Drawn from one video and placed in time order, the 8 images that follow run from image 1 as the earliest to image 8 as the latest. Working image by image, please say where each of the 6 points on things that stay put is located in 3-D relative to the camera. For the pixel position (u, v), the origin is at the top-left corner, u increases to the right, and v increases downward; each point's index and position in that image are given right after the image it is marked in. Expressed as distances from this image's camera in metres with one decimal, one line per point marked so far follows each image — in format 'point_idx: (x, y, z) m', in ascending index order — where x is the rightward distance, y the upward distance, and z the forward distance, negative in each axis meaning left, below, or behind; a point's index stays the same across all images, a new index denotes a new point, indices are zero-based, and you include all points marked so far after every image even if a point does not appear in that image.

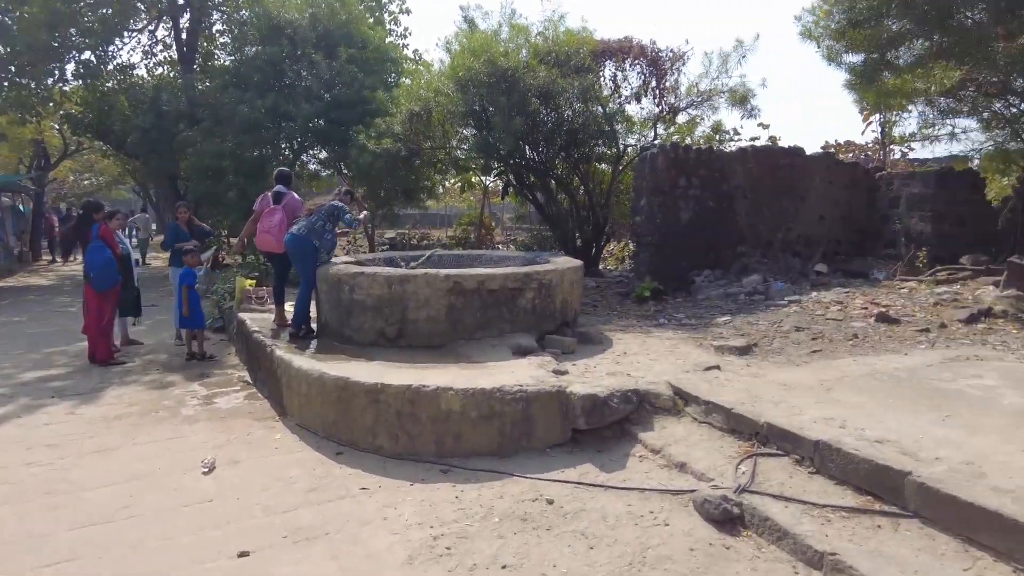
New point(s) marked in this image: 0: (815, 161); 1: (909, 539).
0: (+4.9, +2.1, +10.7) m
1: (+1.9, -1.2, +3.2) m
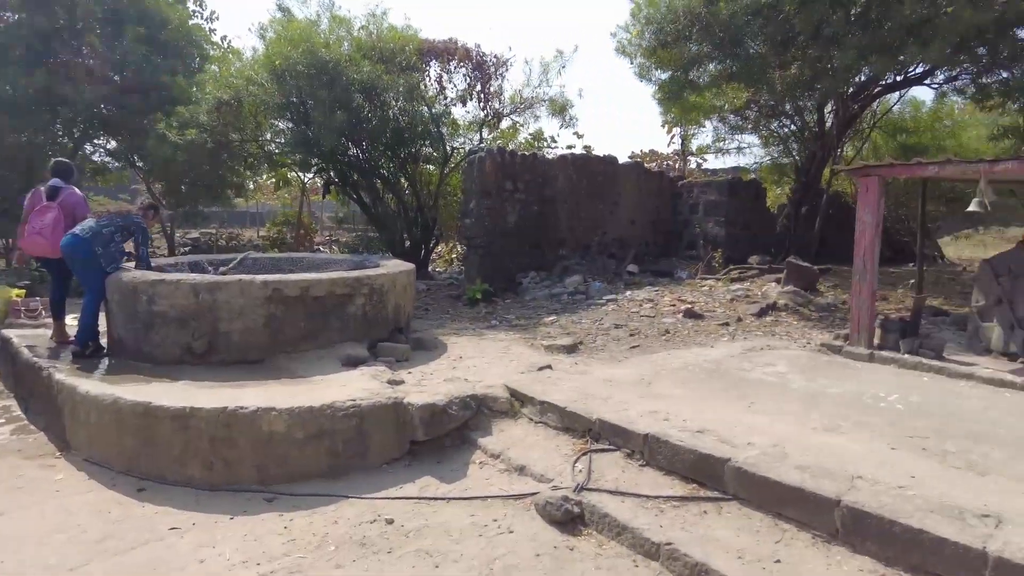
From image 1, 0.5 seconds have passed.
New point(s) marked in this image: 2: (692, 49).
0: (+2.0, +2.1, +11.5) m
1: (+1.2, -1.2, +3.5) m
2: (+2.7, +3.5, +9.7) m
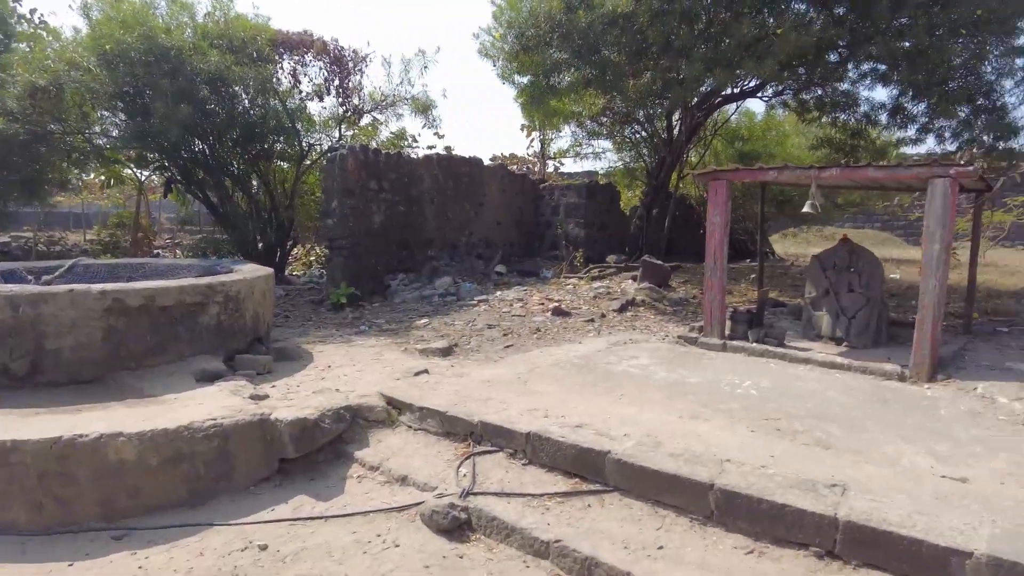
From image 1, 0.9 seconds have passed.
0: (-0.4, +2.1, +11.6) m
1: (+0.6, -1.2, +3.6) m
2: (+0.6, +3.5, +10.0) m
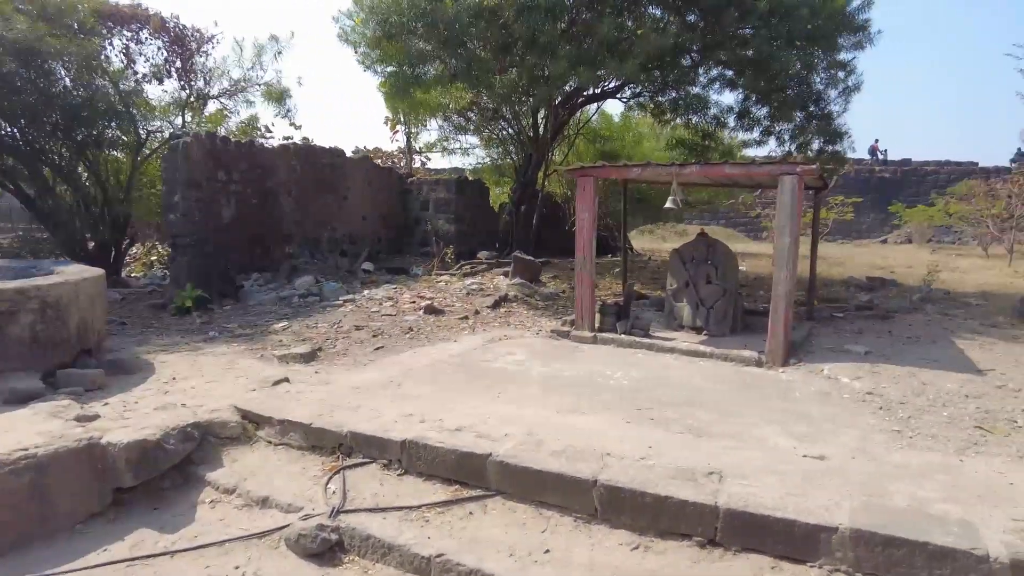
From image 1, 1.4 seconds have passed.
0: (-2.7, +2.1, +11.0) m
1: (-0.1, -1.2, +3.4) m
2: (-1.4, +3.6, +9.7) m
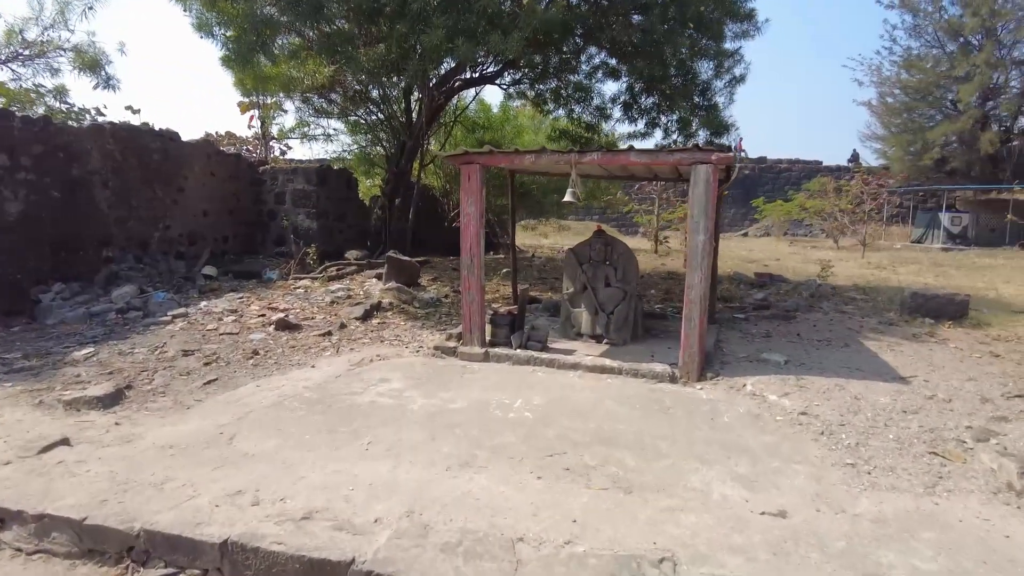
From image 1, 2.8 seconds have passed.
0: (-4.5, +2.0, +9.3) m
1: (-0.5, -1.3, +2.3) m
2: (-3.1, +3.5, +8.2) m
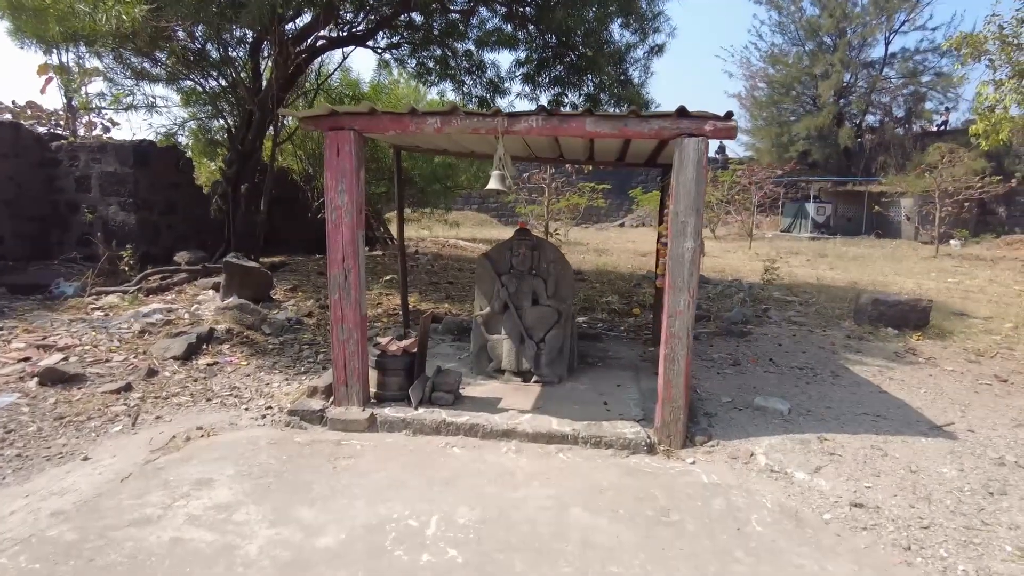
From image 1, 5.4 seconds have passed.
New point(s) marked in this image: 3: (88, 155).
0: (-5.8, +1.7, +6.5) m
1: (-0.5, -1.5, +0.5) m
2: (-4.2, +3.3, +5.7) m
3: (-5.1, +1.6, +7.9) m
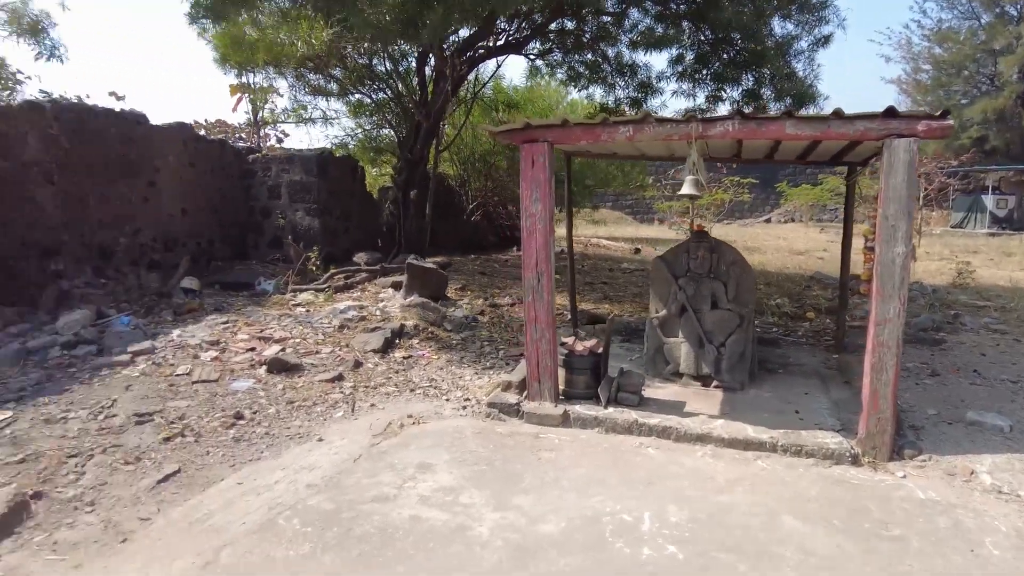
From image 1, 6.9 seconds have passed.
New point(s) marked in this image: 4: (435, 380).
0: (-4.0, +1.8, +7.6) m
1: (0.0, -1.6, +0.7) m
2: (-2.6, +3.3, +6.4) m
3: (-3.1, +1.6, +8.8) m
4: (-0.6, -0.7, +4.7) m
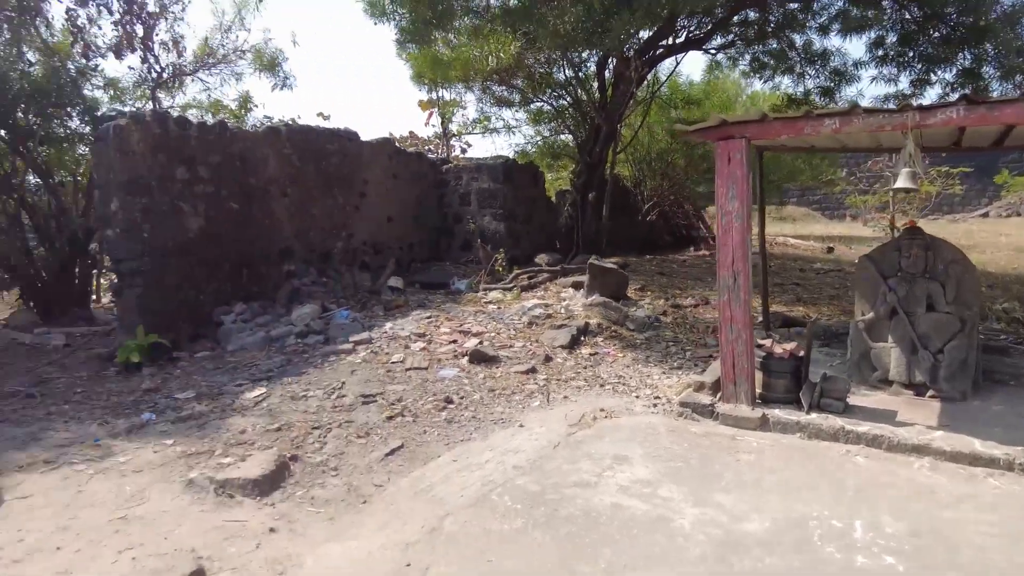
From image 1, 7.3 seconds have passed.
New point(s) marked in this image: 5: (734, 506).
0: (-1.8, +1.8, +8.5) m
1: (+0.4, -1.5, +0.8) m
2: (-0.7, +3.3, +7.0) m
3: (-0.6, +1.6, +9.4) m
4: (+0.8, -0.7, +4.8) m
5: (+1.0, -1.0, +3.0) m
